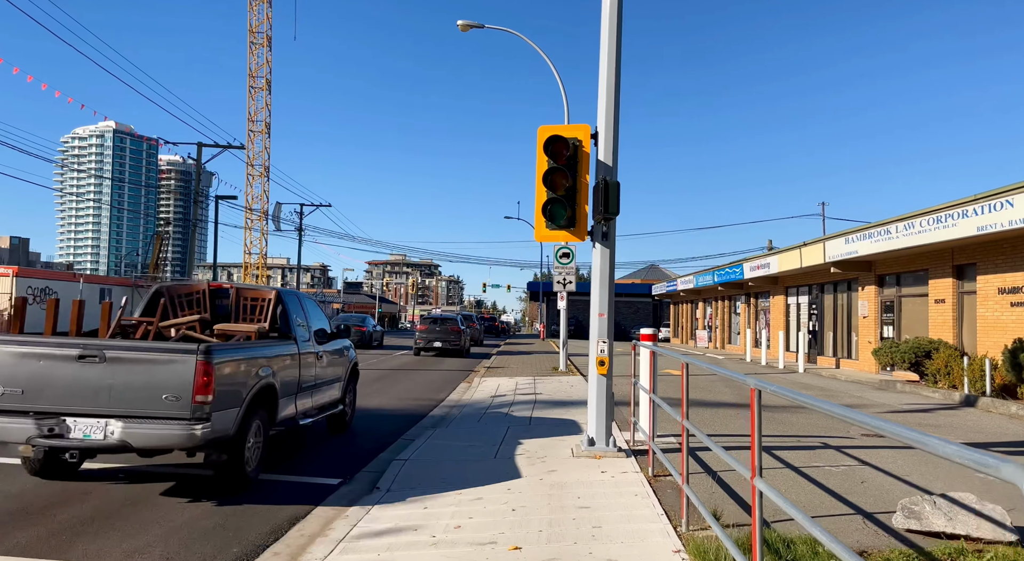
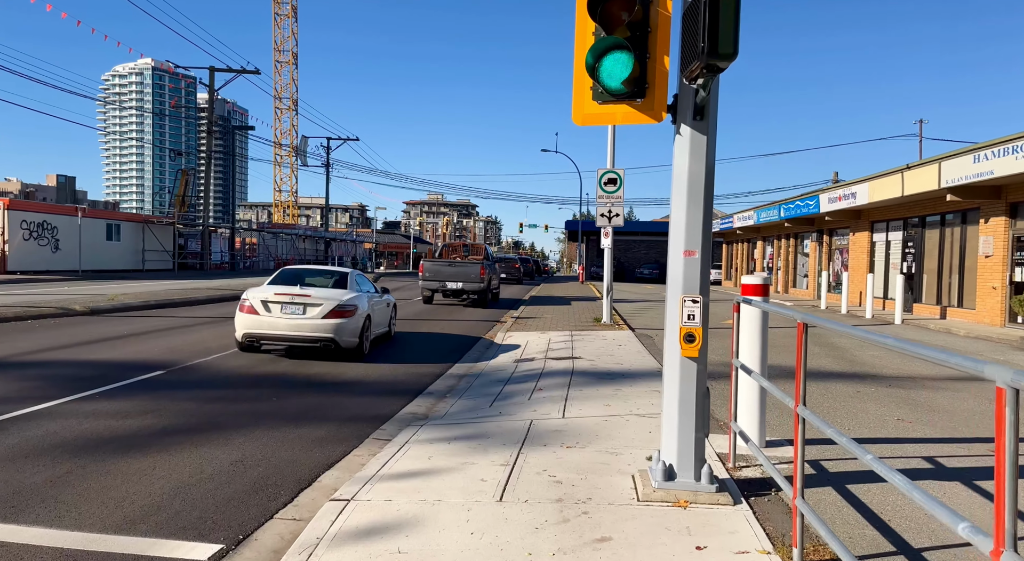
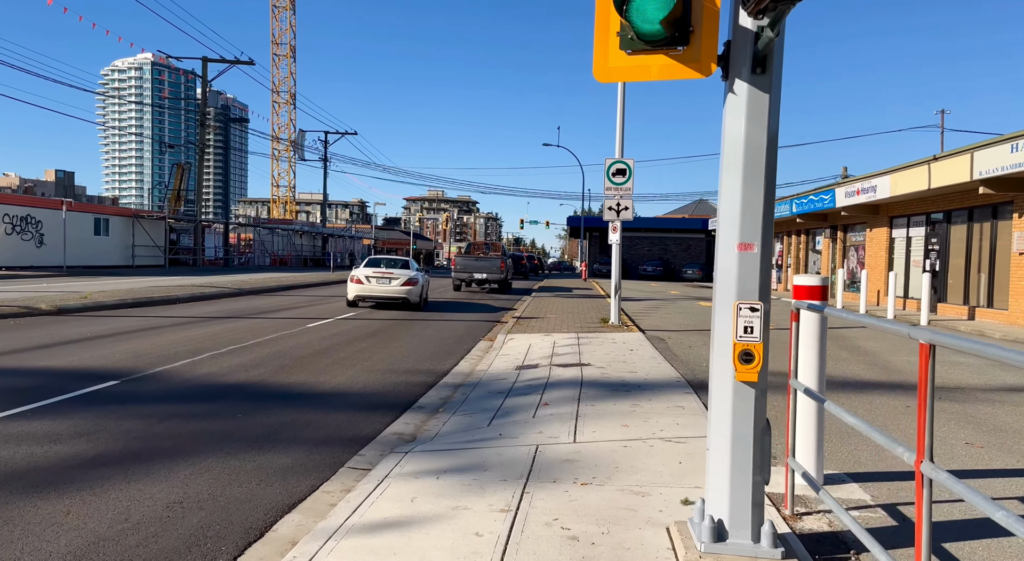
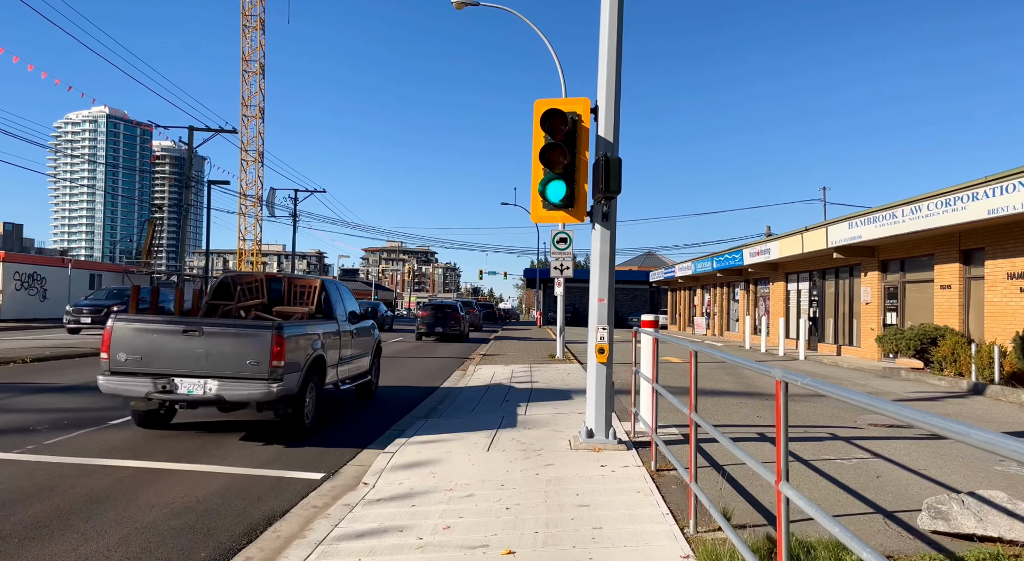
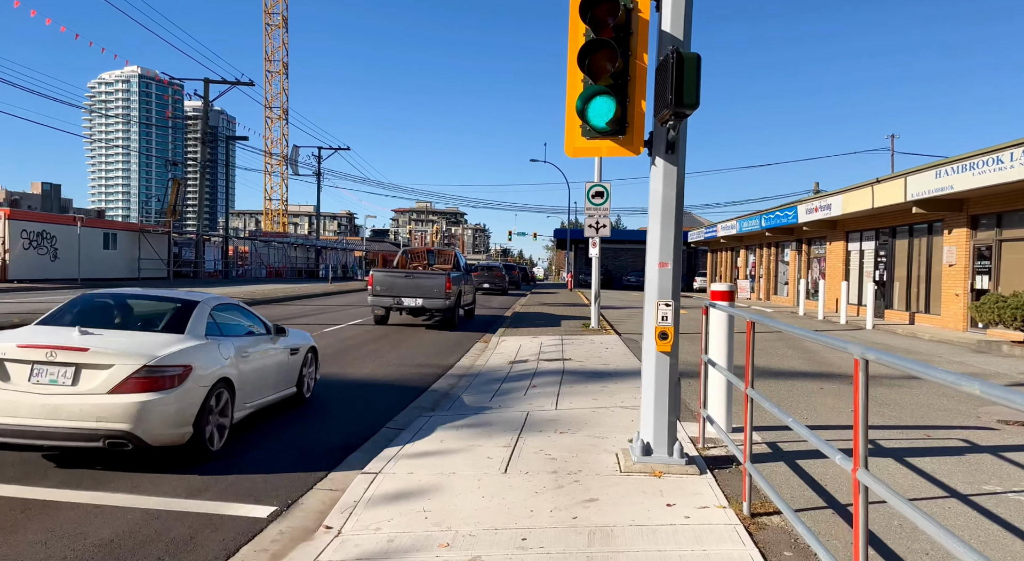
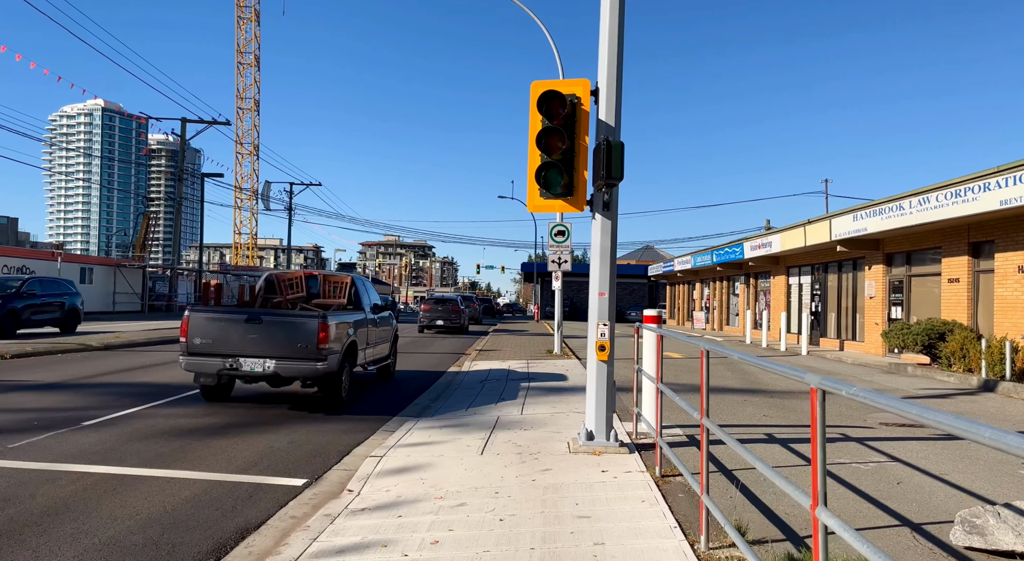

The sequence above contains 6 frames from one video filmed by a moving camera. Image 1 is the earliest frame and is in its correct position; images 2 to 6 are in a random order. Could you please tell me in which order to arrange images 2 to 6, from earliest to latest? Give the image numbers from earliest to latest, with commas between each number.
4, 6, 5, 2, 3
